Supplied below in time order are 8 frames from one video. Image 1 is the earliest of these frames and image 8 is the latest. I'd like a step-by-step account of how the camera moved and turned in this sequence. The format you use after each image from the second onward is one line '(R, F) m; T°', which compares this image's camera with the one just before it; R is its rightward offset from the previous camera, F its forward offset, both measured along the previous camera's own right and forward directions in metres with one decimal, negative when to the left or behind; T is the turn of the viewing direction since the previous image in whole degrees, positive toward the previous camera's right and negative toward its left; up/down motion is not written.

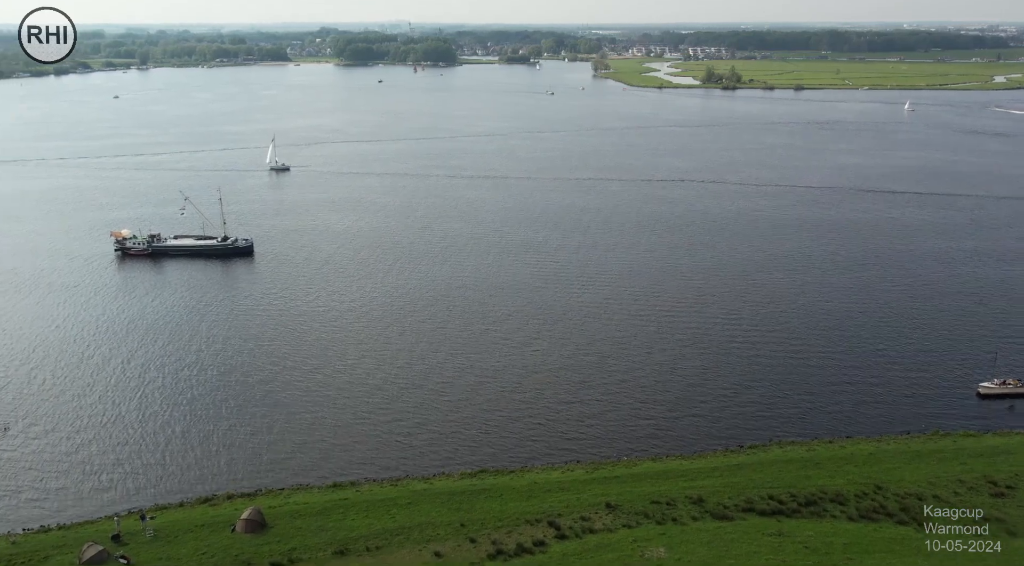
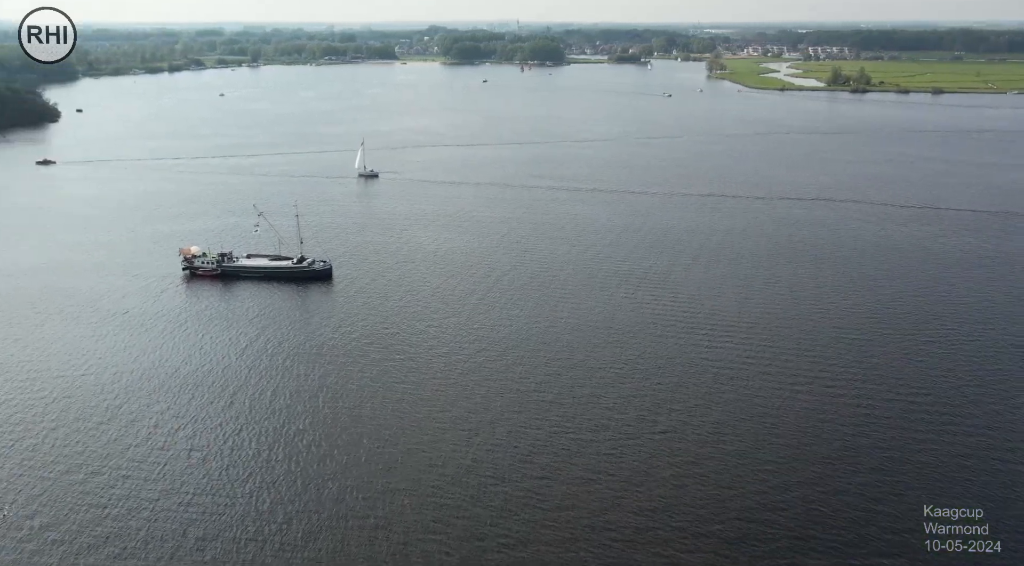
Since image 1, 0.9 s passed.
(-0.4, +3.3) m; -7°
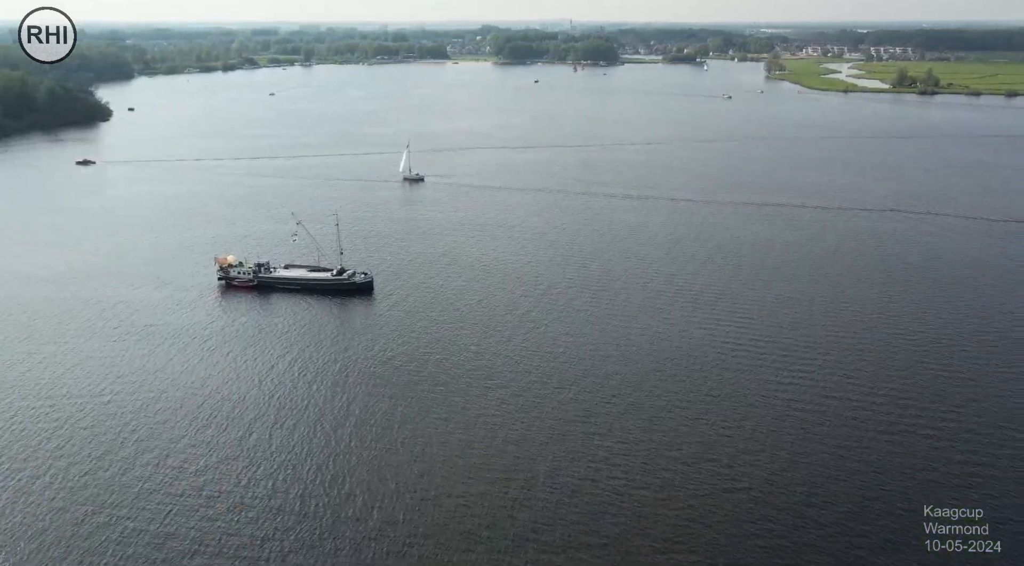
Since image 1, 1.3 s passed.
(-0.1, +1.4) m; -3°
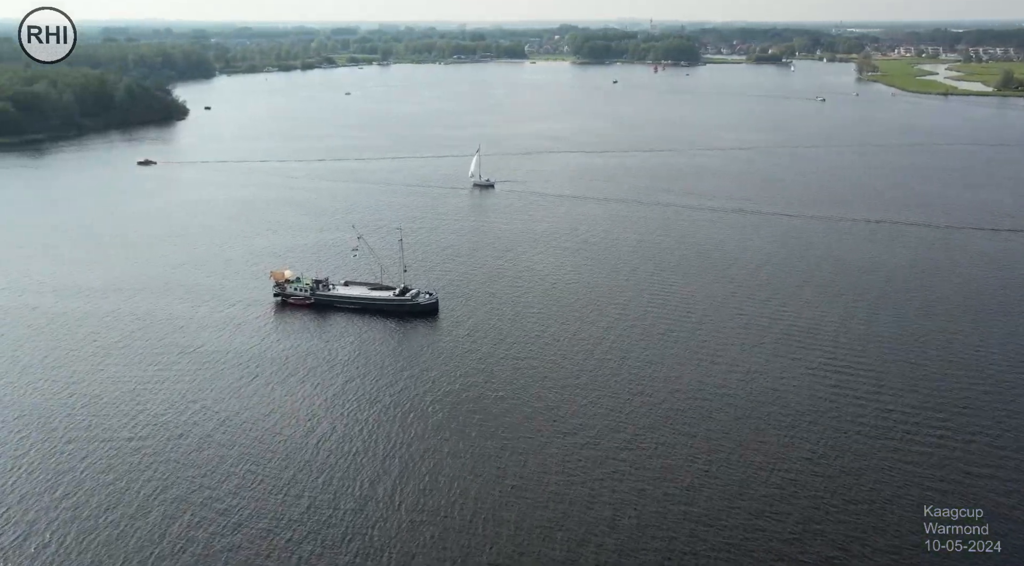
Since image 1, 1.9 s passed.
(-0.2, +1.7) m; -5°
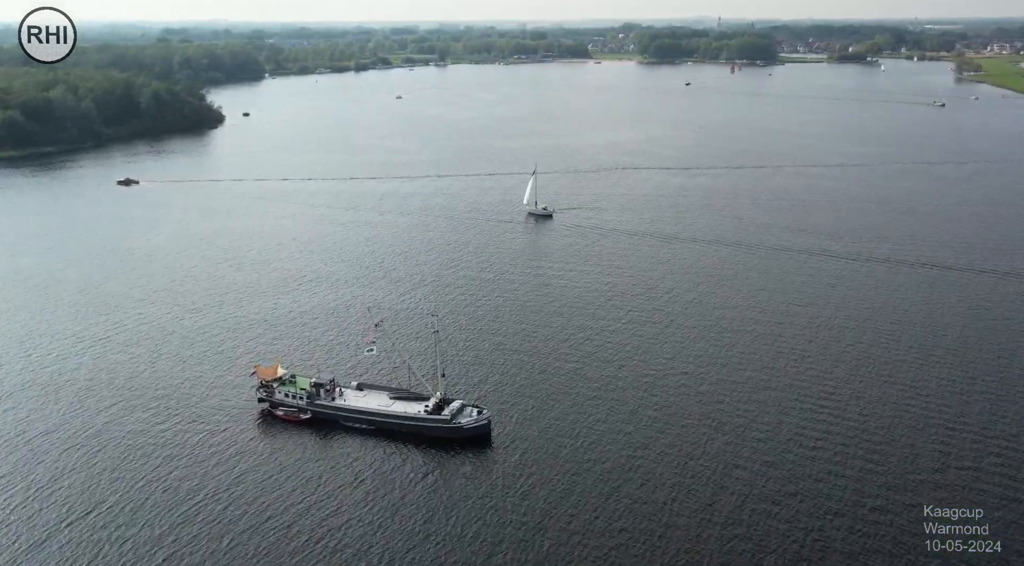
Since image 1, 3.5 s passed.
(-0.5, +5.4) m; -4°
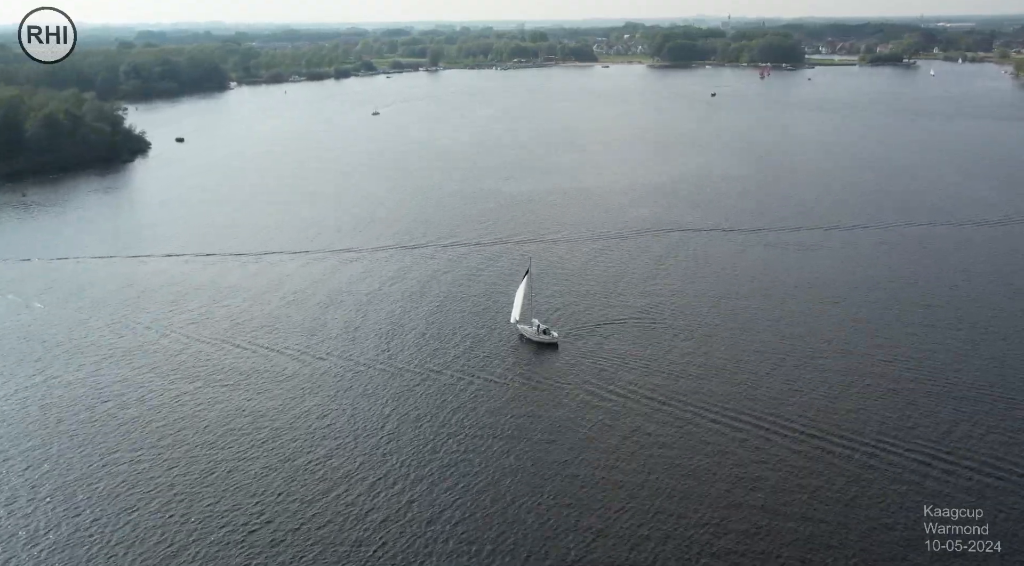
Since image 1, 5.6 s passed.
(-0.1, +9.7) m; 0°
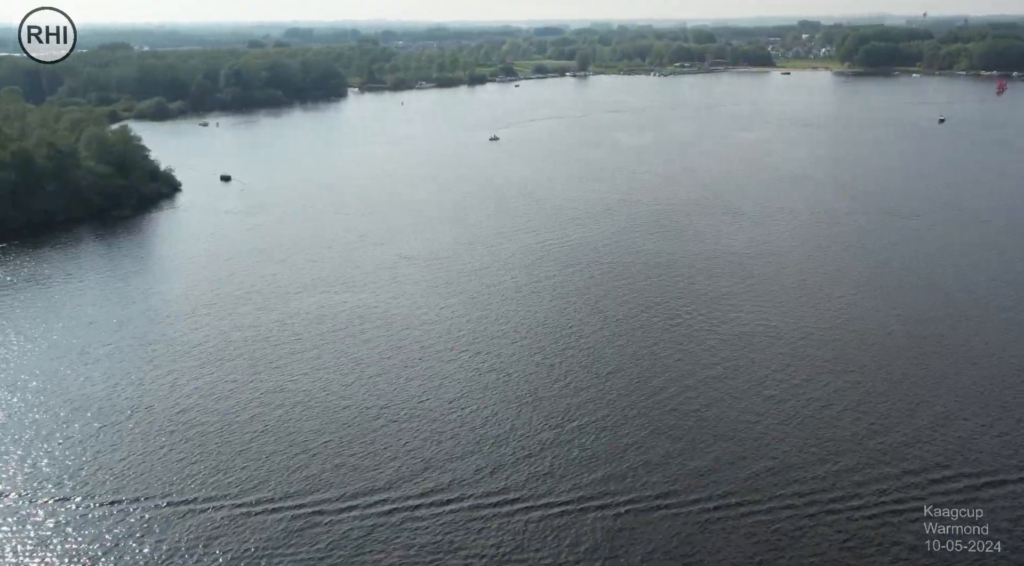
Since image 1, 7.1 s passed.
(-0.4, +11.7) m; -10°
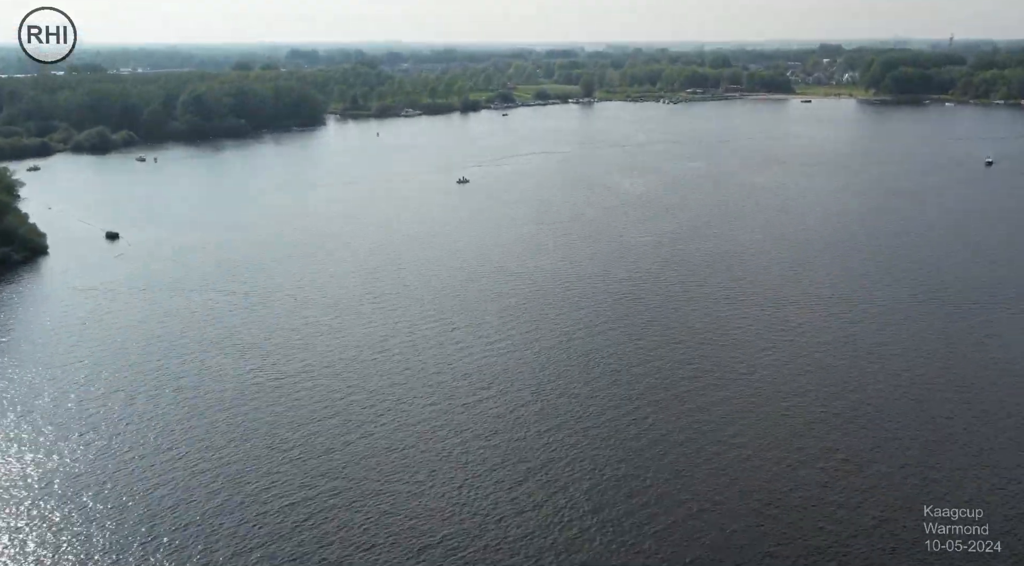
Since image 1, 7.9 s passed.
(+1.8, +5.8) m; -1°
